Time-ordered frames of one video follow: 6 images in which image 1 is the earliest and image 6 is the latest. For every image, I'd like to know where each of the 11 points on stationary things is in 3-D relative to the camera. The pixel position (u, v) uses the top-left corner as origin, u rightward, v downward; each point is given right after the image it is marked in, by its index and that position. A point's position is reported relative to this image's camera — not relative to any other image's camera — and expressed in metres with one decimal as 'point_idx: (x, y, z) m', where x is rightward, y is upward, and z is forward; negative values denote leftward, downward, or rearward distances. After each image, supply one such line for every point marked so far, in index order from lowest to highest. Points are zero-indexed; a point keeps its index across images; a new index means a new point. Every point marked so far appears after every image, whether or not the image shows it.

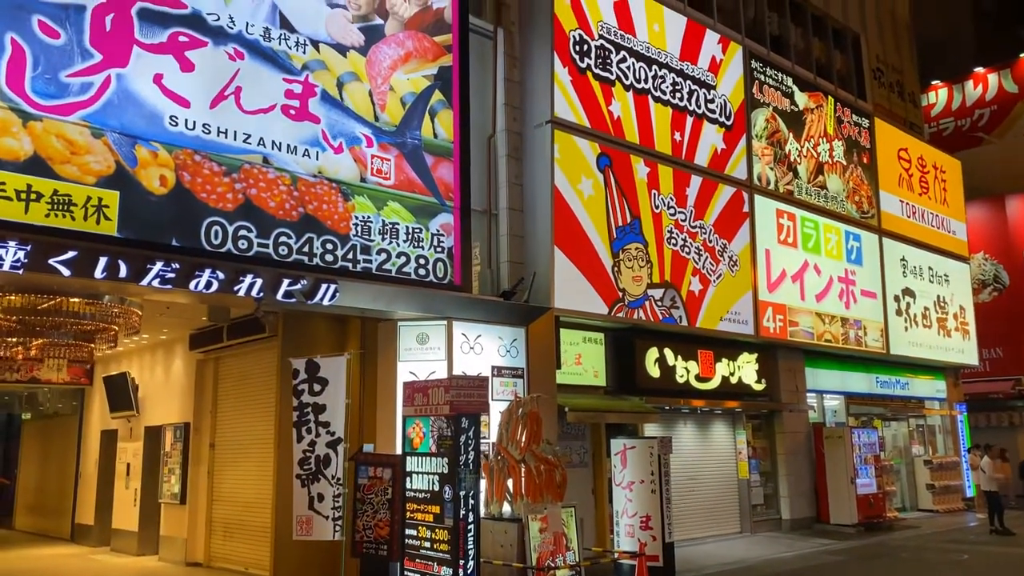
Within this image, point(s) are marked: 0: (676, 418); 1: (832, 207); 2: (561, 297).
0: (+2.4, -1.8, +11.9) m
1: (+5.5, +1.4, +14.3) m
2: (+0.6, -0.1, +9.5) m
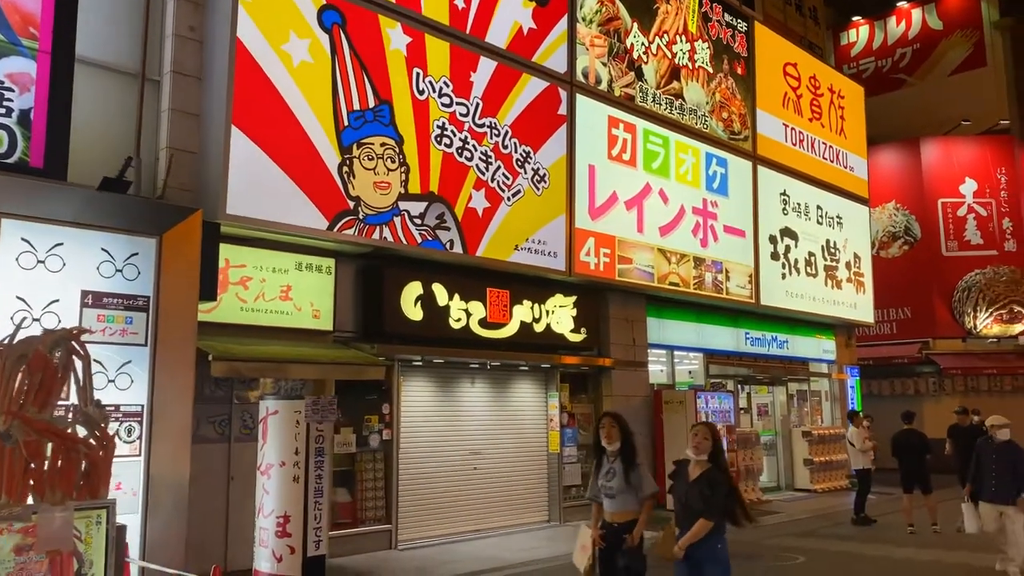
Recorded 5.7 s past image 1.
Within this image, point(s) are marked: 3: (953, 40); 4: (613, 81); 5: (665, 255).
0: (-0.6, -1.0, +9.2) m
1: (+2.5, +2.3, +11.6) m
2: (-2.2, +0.7, +6.7) m
3: (+10.1, +5.7, +19.2) m
4: (+1.3, +2.6, +10.5) m
5: (+2.0, +0.4, +10.9) m
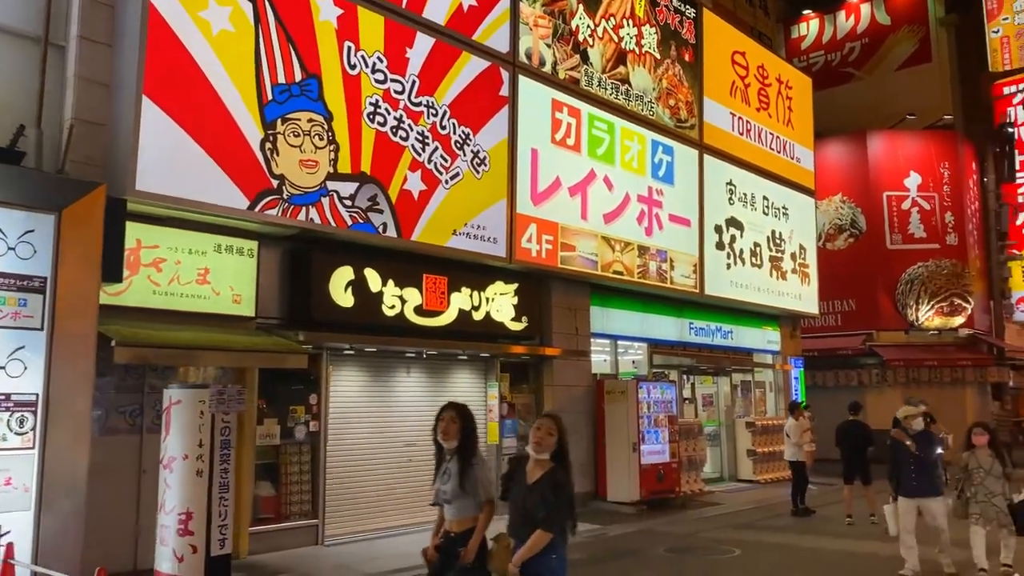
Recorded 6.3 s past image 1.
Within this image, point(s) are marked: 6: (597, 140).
0: (-1.3, -0.8, +8.9) m
1: (+1.7, +2.5, +11.4) m
2: (-2.7, +0.9, +6.2) m
3: (+9.0, +5.9, +19.3) m
4: (+0.6, +2.8, +10.2) m
5: (+1.2, +0.6, +10.7) m
6: (+1.1, +1.9, +10.7) m
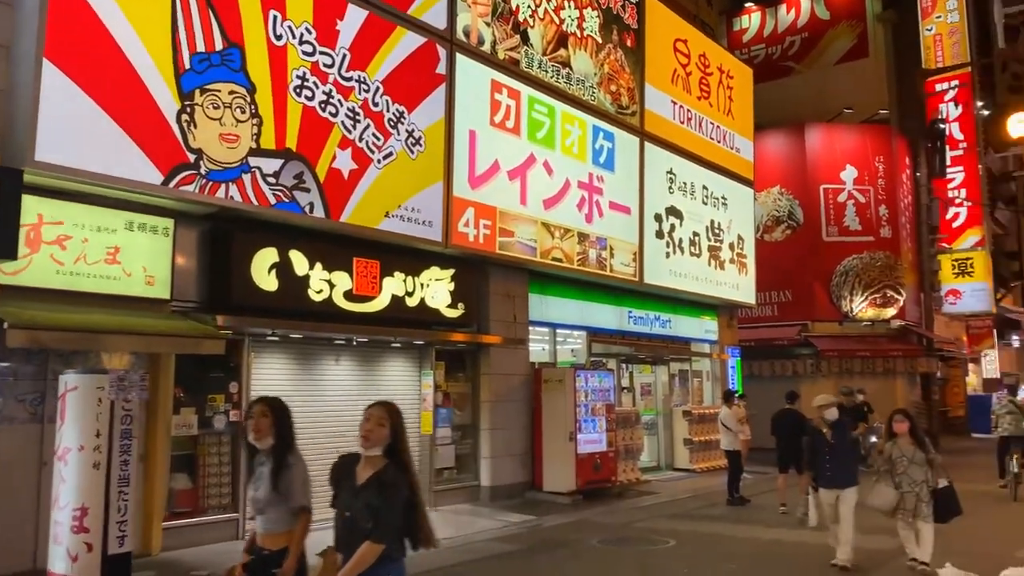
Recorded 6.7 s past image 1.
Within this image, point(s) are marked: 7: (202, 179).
0: (-1.9, -0.6, +8.5) m
1: (+0.9, +2.6, +11.2) m
2: (-3.2, +1.0, +5.8) m
3: (+7.6, +6.1, +19.5) m
4: (-0.2, +2.9, +9.9) m
5: (+0.5, +0.8, +10.5) m
6: (+0.3, +2.1, +10.4) m
7: (-2.5, +0.9, +6.7) m
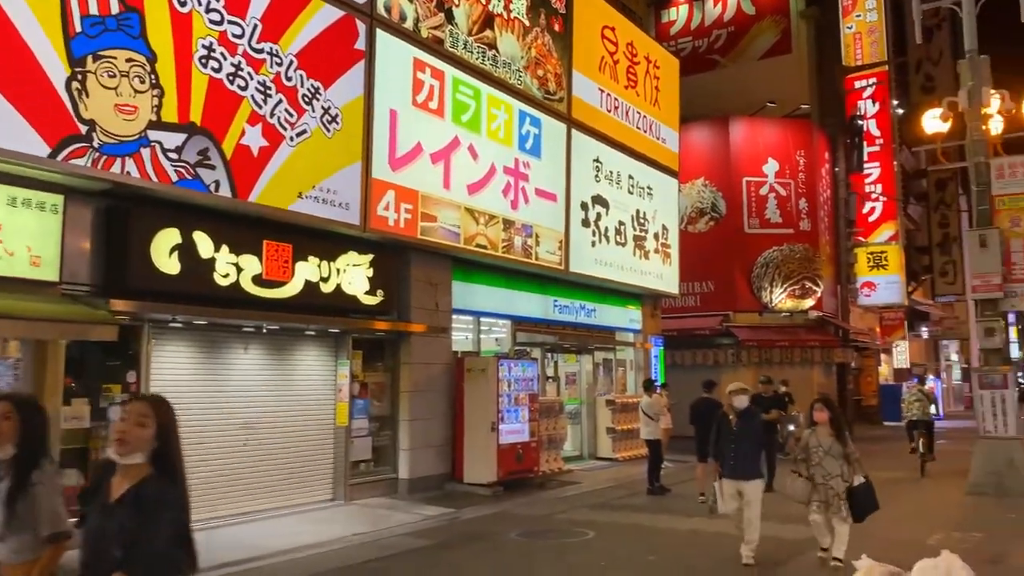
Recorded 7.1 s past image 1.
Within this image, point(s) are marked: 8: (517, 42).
0: (-2.7, -0.5, +8.1) m
1: (-0.1, +2.8, +10.9) m
2: (-3.7, +1.1, +5.2) m
3: (+5.9, +6.3, +19.8) m
4: (-1.1, +3.1, +9.6) m
5: (-0.5, +0.9, +10.2) m
6: (-0.6, +2.2, +10.2) m
7: (-3.1, +1.0, +6.2) m
8: (+0.1, +3.3, +11.3) m
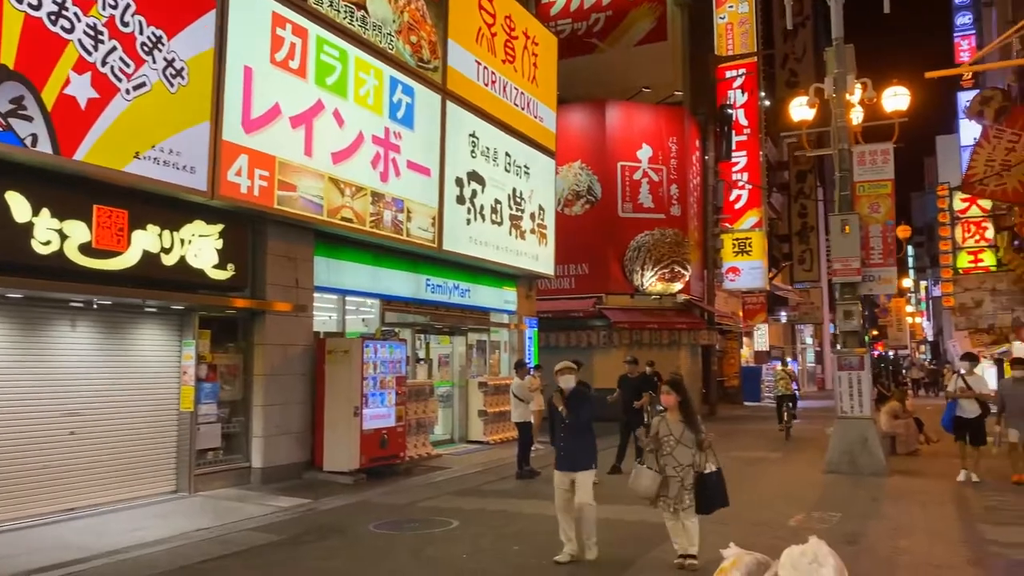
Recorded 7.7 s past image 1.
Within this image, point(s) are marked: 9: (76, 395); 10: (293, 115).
0: (-3.9, -0.2, +7.2) m
1: (-1.7, +3.1, +10.3) m
2: (-4.5, +1.4, +4.2) m
3: (+3.1, +6.7, +19.9) m
4: (-2.4, +3.3, +8.9) m
5: (-2.0, +1.2, +9.6) m
6: (-2.1, +2.5, +9.5) m
7: (-4.0, +1.2, +5.3) m
8: (-1.6, +3.6, +10.7) m
9: (-3.8, -0.9, +7.3) m
10: (-2.4, +1.9, +9.0) m
